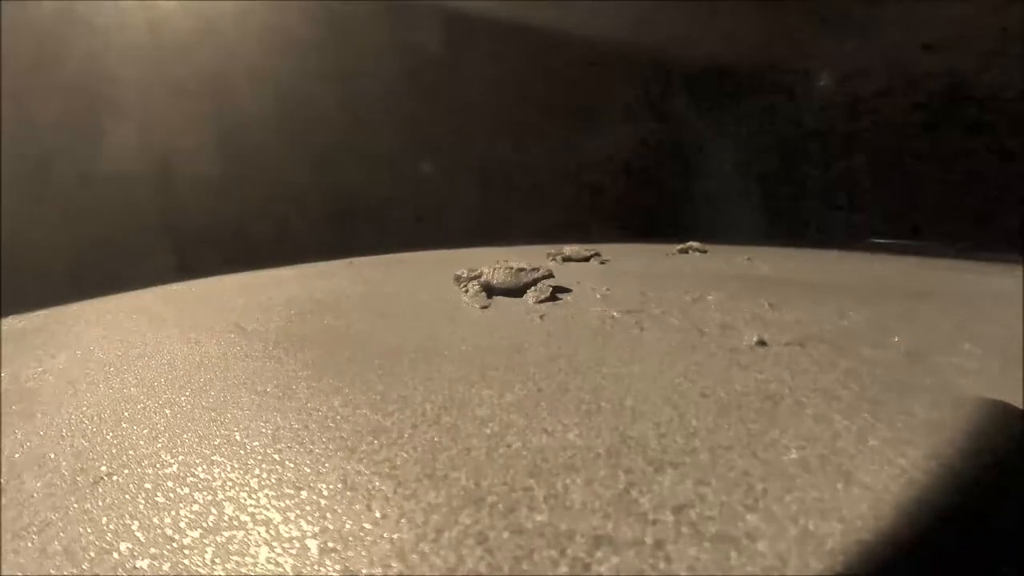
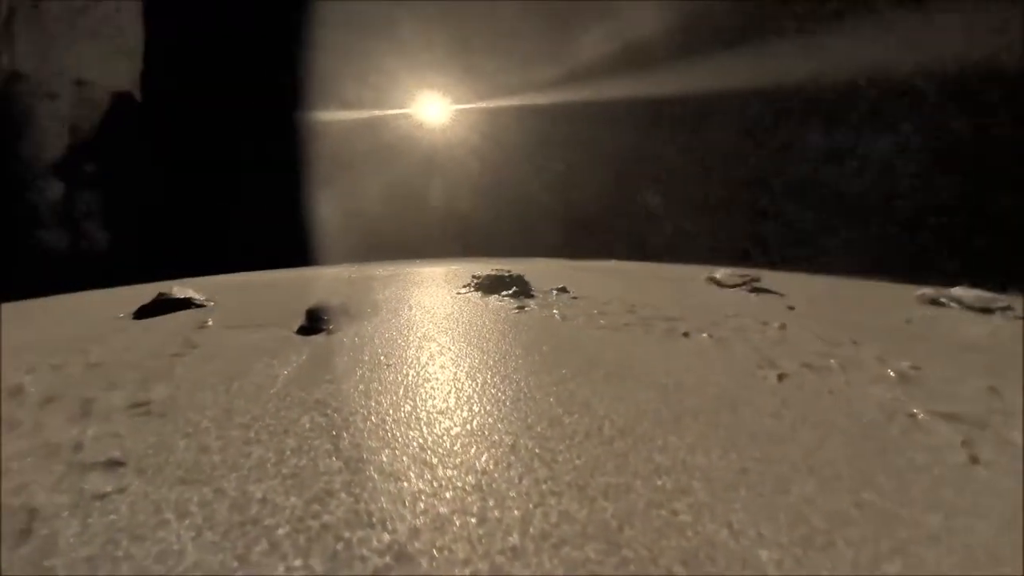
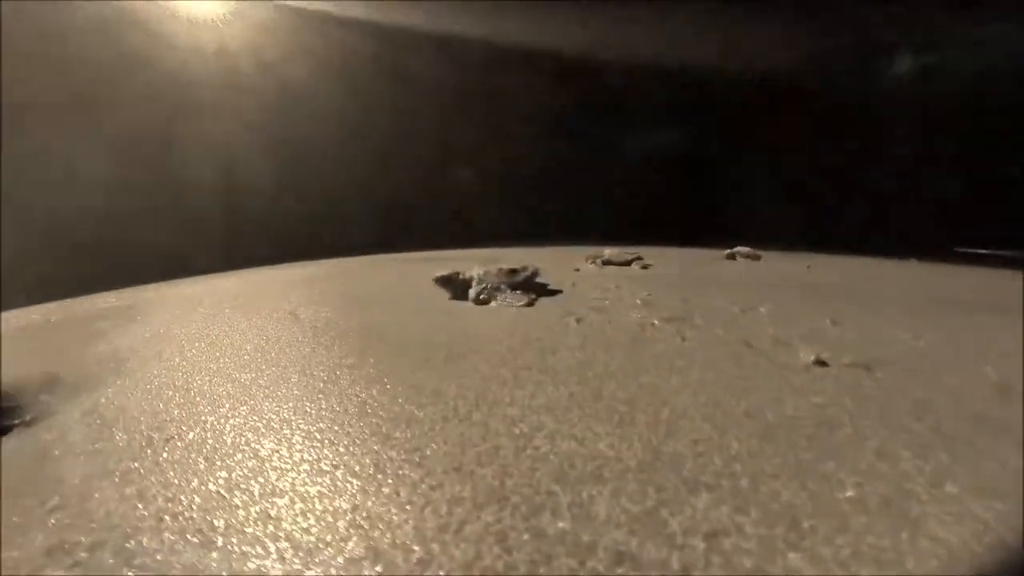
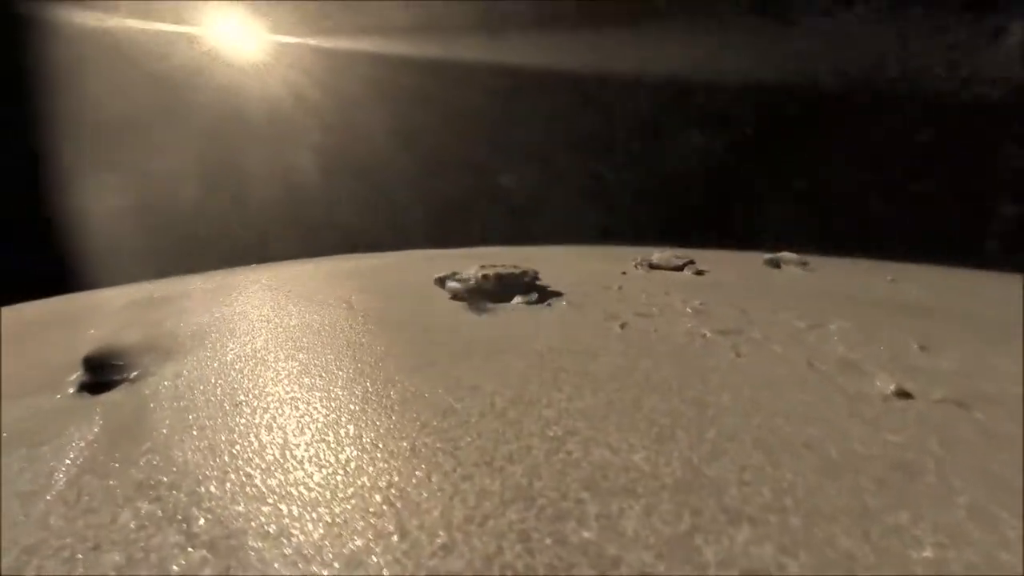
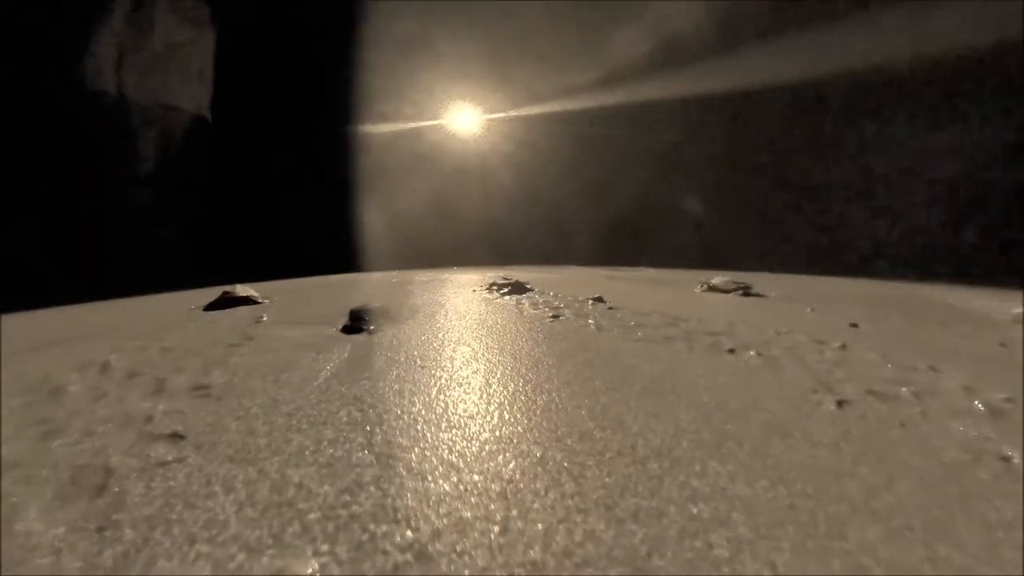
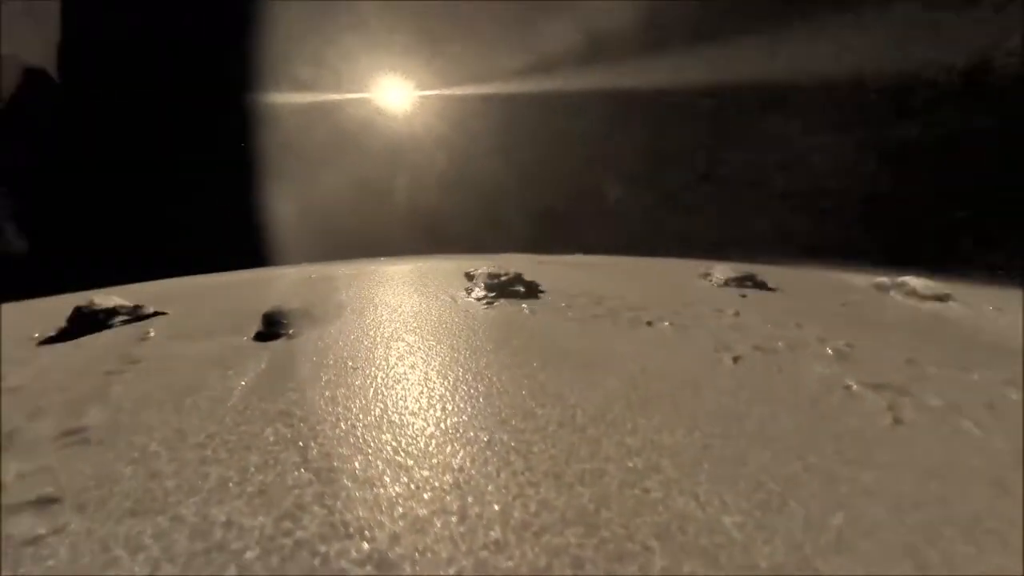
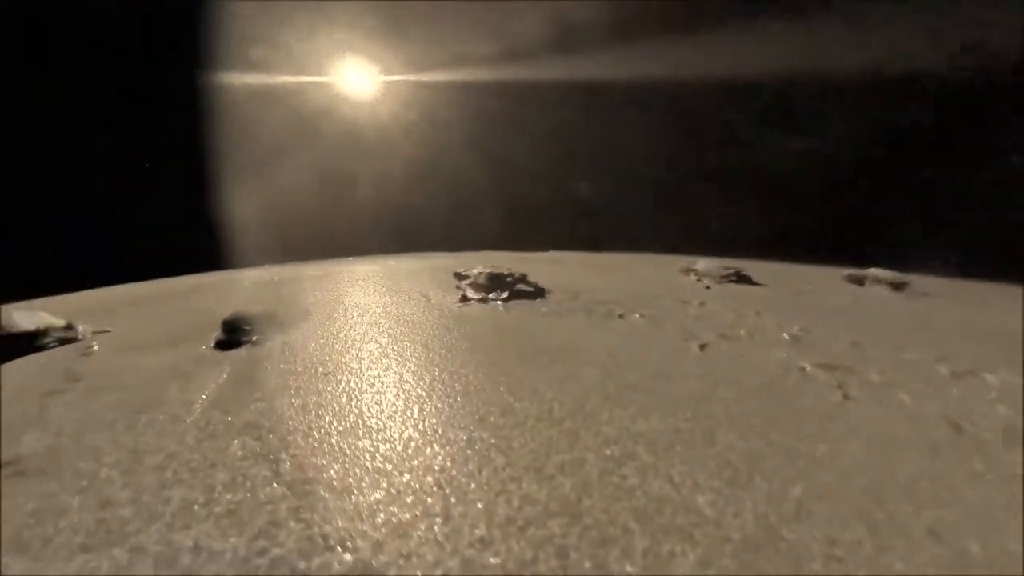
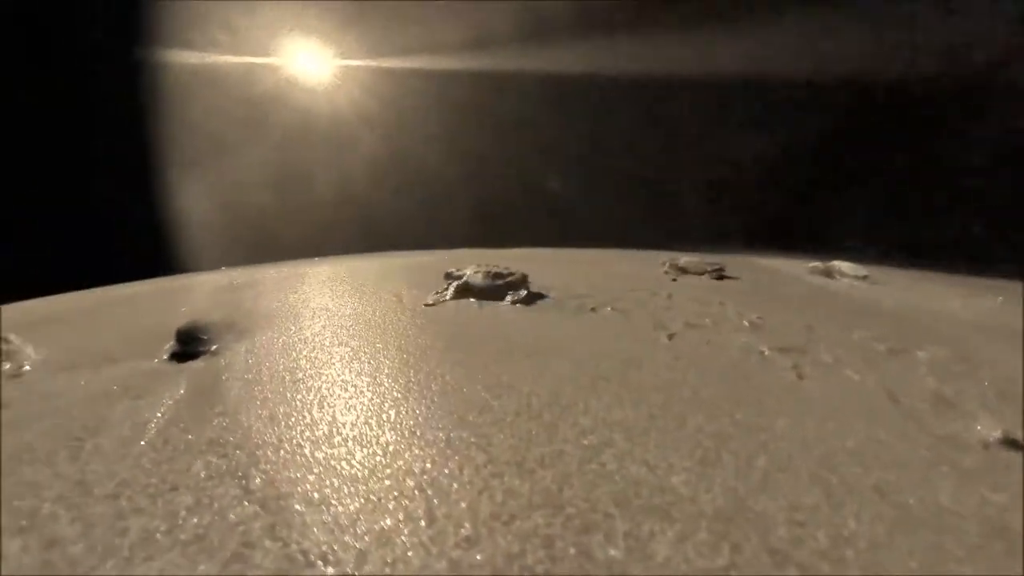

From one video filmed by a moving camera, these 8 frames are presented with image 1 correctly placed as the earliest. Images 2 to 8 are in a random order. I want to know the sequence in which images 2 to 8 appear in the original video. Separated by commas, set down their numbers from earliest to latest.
3, 4, 8, 7, 6, 2, 5
